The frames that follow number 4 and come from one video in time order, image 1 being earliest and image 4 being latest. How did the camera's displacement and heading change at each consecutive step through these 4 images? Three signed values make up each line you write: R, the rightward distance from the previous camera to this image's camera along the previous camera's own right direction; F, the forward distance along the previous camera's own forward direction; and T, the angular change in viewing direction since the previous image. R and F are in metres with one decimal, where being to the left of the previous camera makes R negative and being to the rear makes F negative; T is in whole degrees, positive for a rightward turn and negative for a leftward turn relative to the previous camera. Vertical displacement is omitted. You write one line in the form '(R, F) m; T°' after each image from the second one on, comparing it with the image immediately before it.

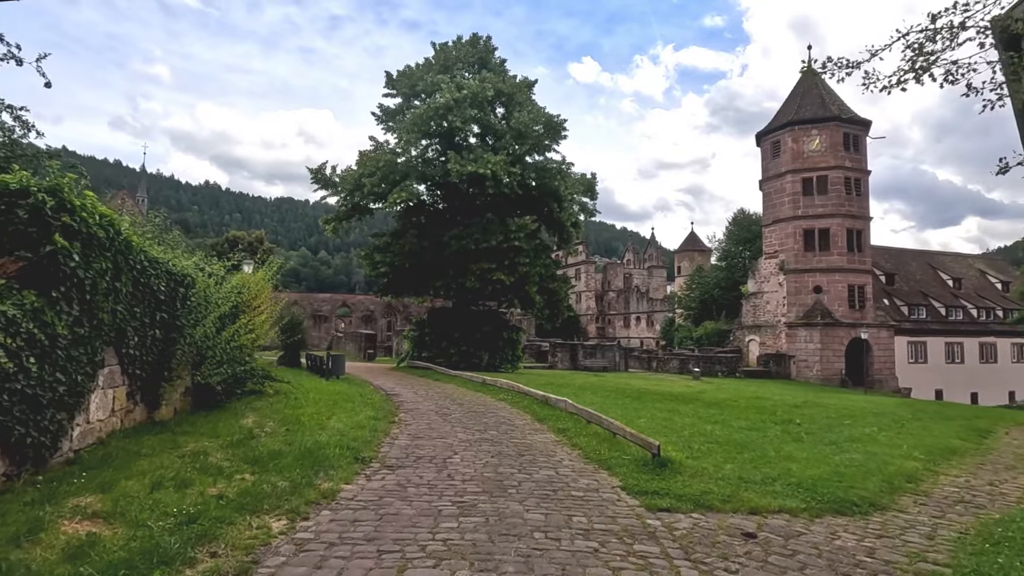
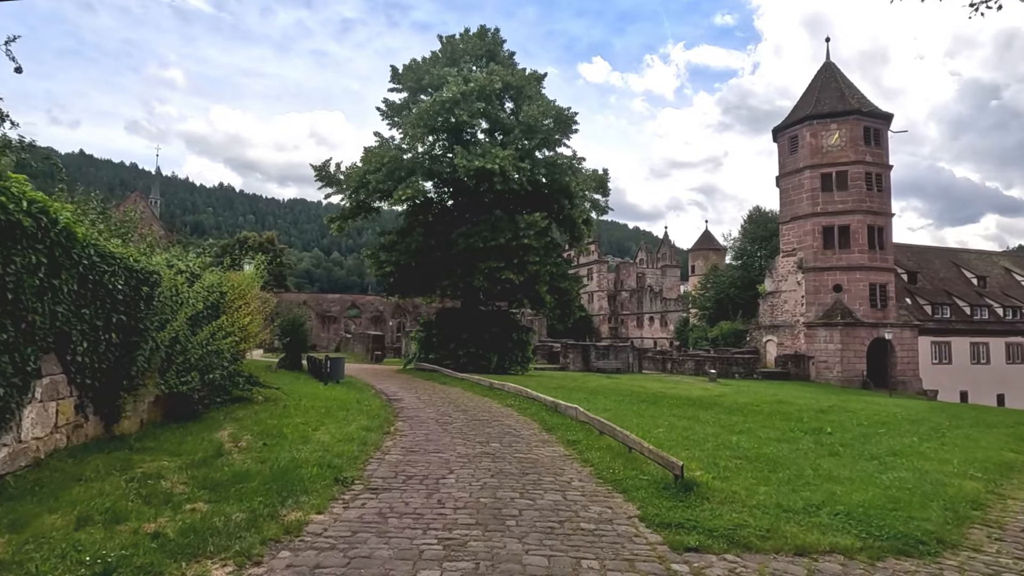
(+0.1, +0.8) m; -1°
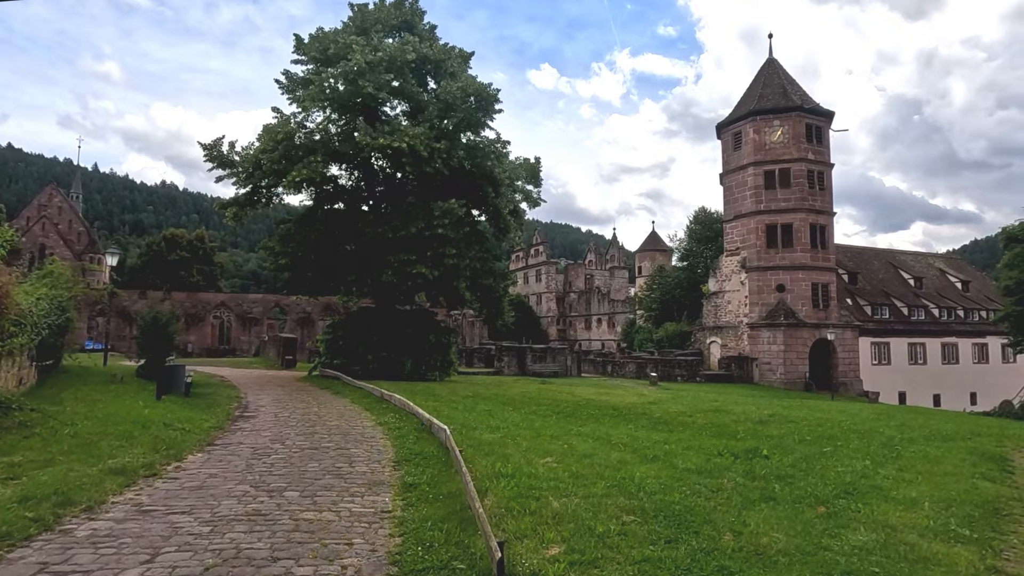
(+1.2, +2.4) m; +4°
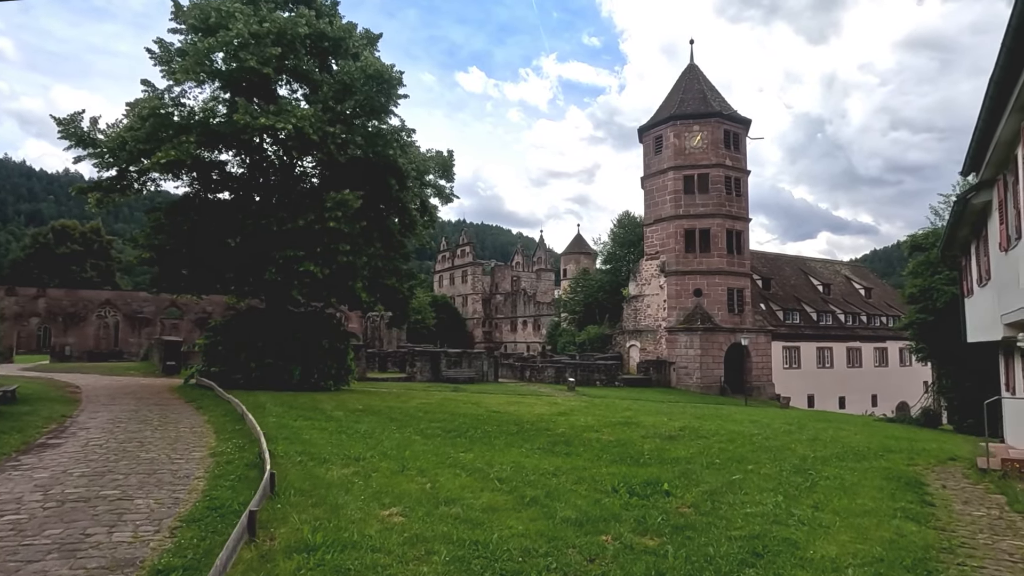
(+0.8, +1.5) m; +6°
